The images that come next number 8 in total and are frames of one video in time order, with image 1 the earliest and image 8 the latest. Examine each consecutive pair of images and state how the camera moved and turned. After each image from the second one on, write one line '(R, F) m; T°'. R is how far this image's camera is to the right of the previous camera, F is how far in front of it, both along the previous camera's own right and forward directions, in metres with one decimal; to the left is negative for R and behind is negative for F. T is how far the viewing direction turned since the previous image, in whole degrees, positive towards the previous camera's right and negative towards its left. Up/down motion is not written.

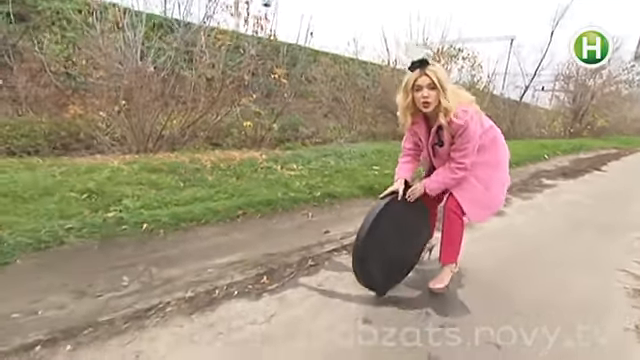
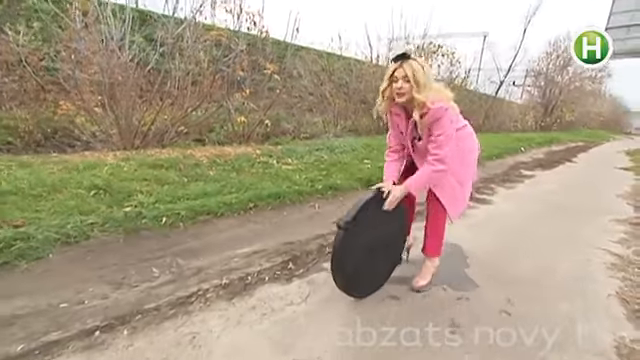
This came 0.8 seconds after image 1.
(-0.5, -0.3) m; +4°
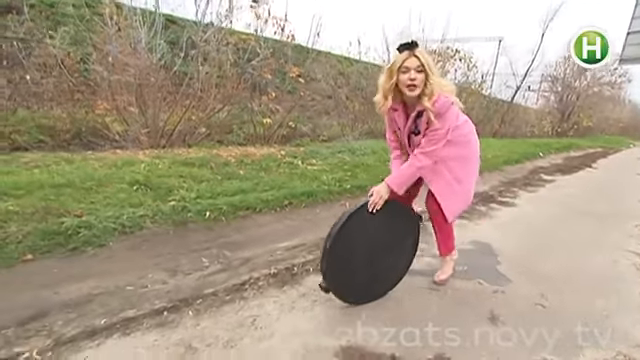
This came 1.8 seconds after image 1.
(-0.4, -0.2) m; -2°
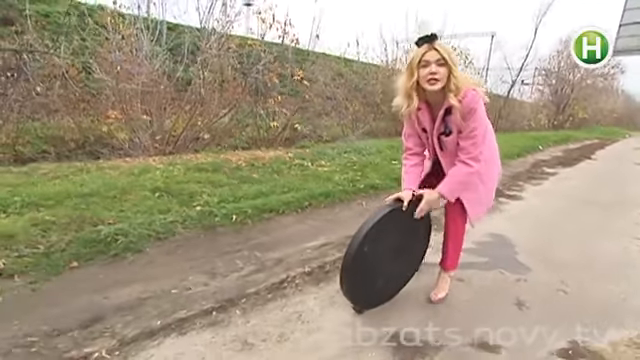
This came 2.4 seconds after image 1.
(-0.4, -0.2) m; +1°
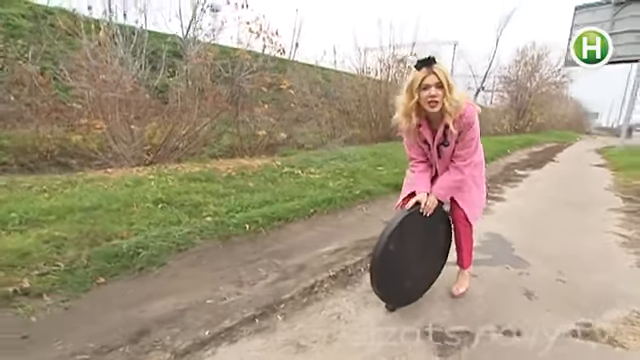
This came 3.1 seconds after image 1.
(-0.7, -0.1) m; +5°
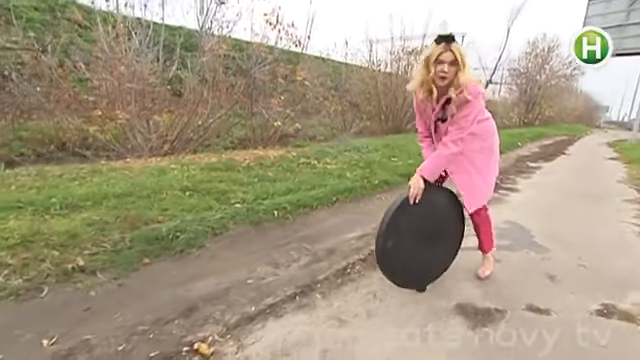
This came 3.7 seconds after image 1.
(-0.3, -0.2) m; -1°
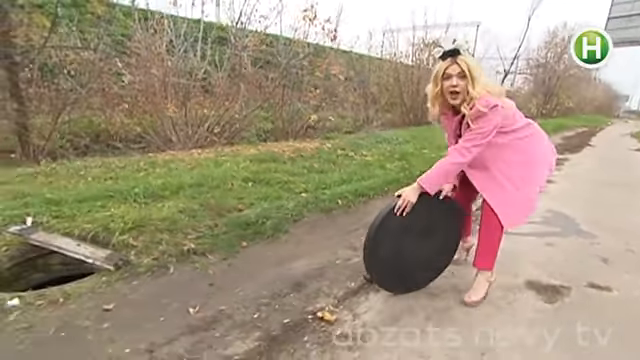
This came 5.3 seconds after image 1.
(-0.9, -0.4) m; -1°
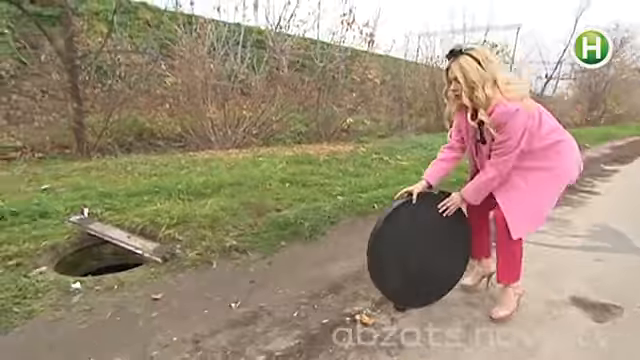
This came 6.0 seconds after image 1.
(-0.1, 0.0) m; -5°
